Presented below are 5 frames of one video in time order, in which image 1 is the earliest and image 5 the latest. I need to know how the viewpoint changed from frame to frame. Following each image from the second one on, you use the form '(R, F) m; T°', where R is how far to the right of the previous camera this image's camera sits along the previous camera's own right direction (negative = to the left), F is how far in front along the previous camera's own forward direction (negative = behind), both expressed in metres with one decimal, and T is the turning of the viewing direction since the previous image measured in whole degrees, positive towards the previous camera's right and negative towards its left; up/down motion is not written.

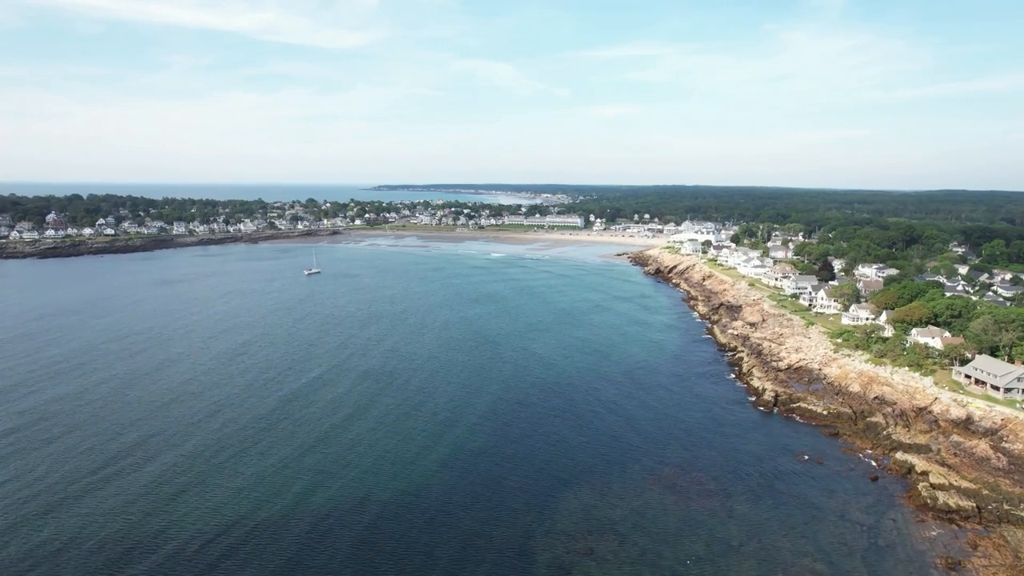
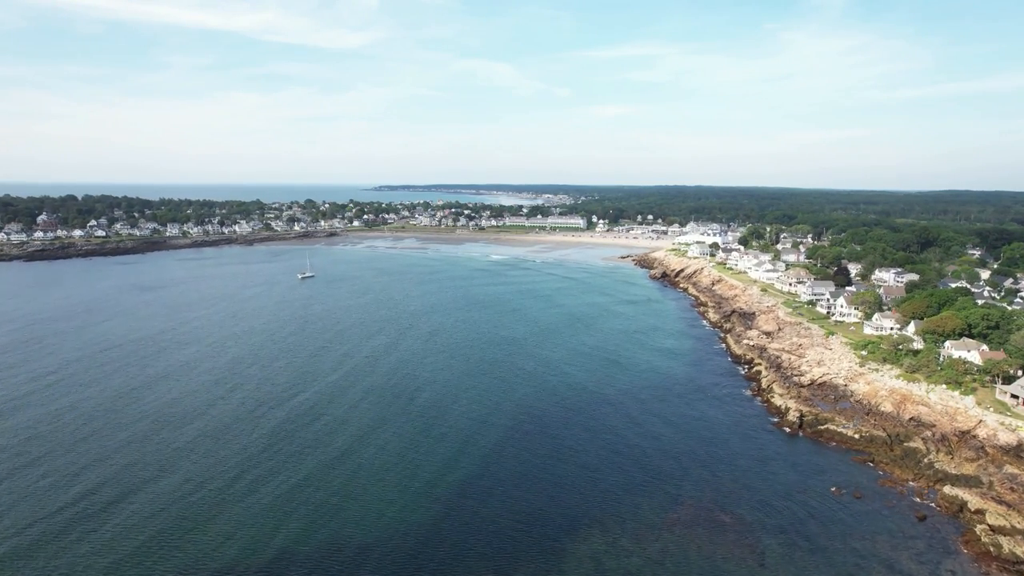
(0.0, +2.0) m; 0°
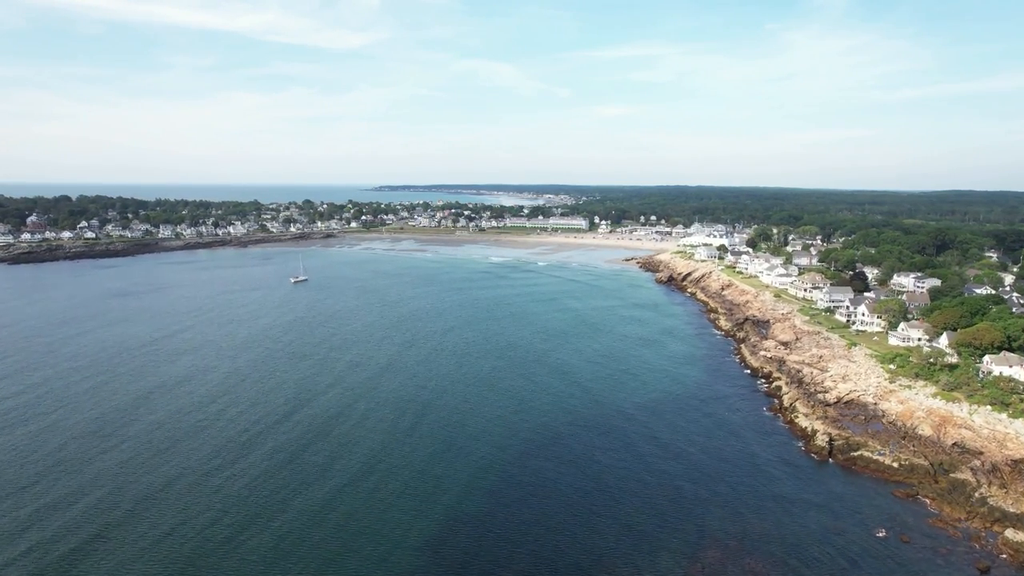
(0.0, +2.1) m; 0°
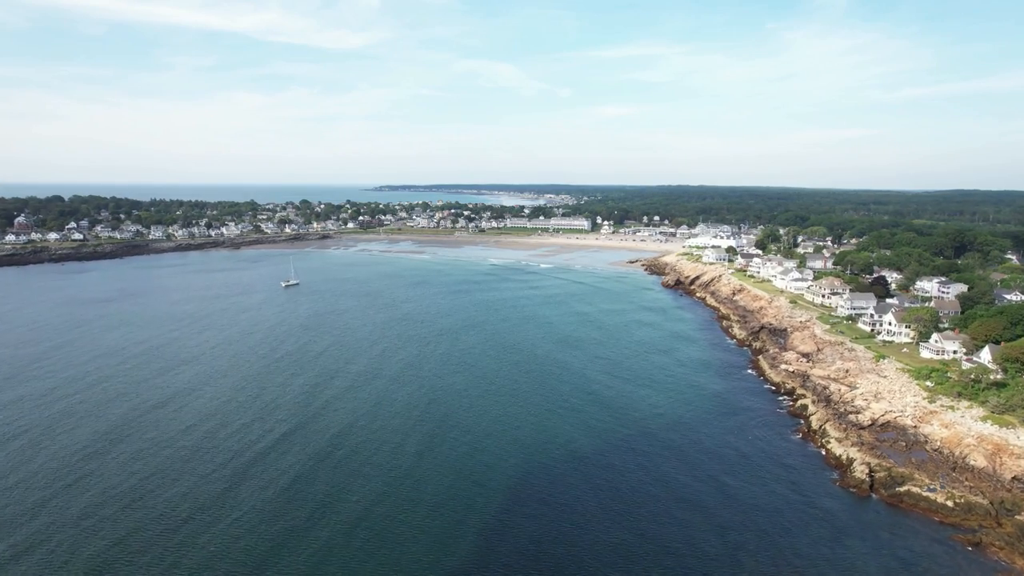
(0.0, +2.3) m; 0°
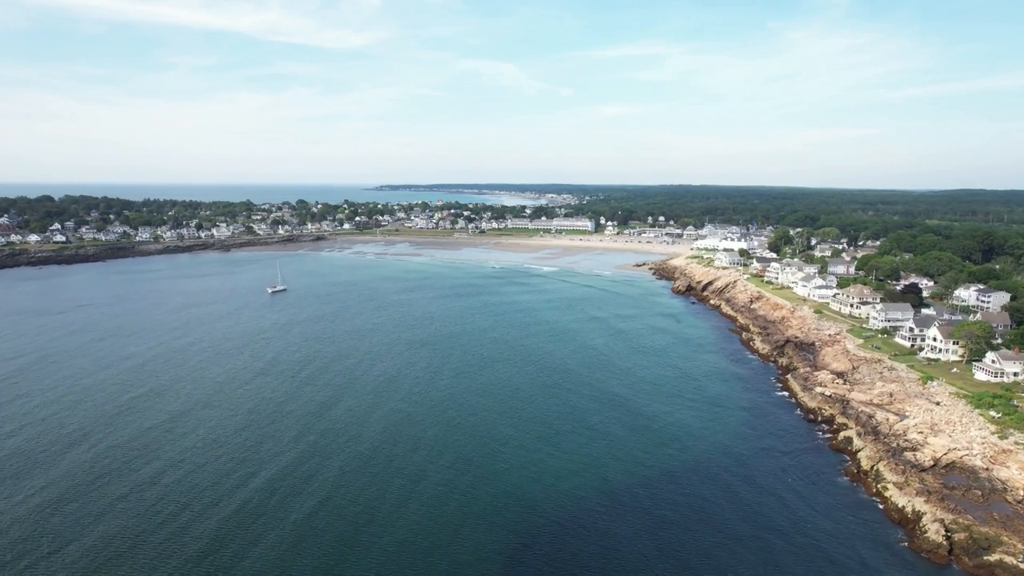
(0.0, +3.1) m; 0°
